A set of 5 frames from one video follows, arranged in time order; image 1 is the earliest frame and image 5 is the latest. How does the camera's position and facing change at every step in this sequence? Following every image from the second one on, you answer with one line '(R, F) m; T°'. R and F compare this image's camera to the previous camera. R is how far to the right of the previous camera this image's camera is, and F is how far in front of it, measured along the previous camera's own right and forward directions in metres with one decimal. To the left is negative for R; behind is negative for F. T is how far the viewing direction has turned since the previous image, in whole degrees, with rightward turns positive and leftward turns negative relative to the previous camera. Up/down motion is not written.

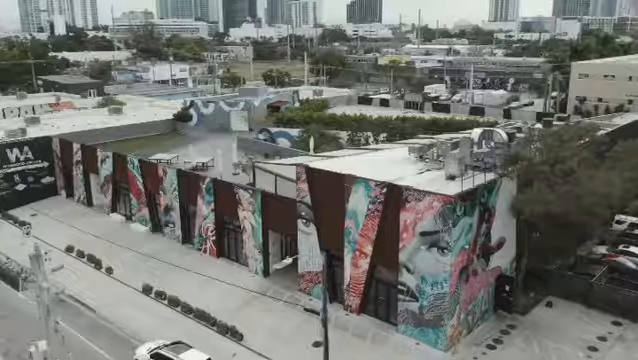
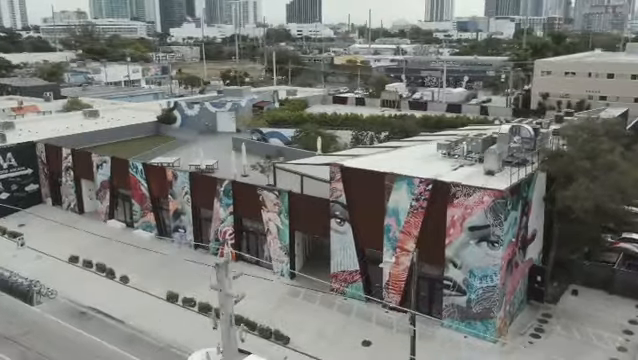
(-3.6, +0.3) m; +6°
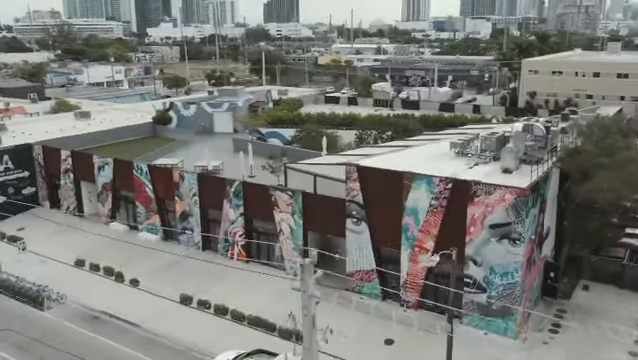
(-1.5, 0.0) m; +2°
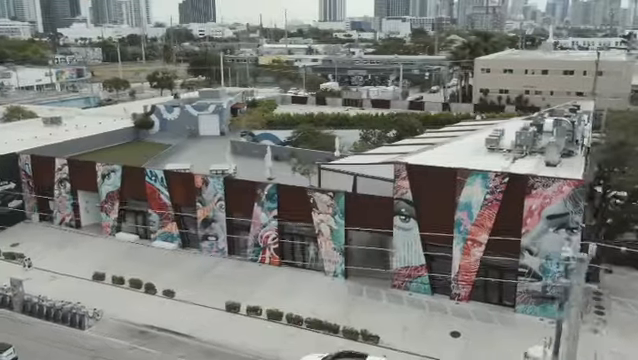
(-5.0, +0.3) m; +8°
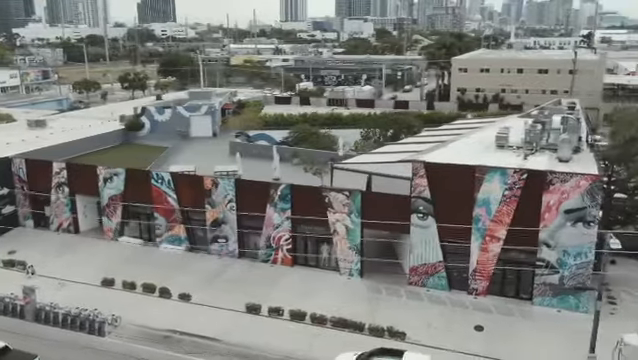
(-2.2, 0.0) m; +4°
